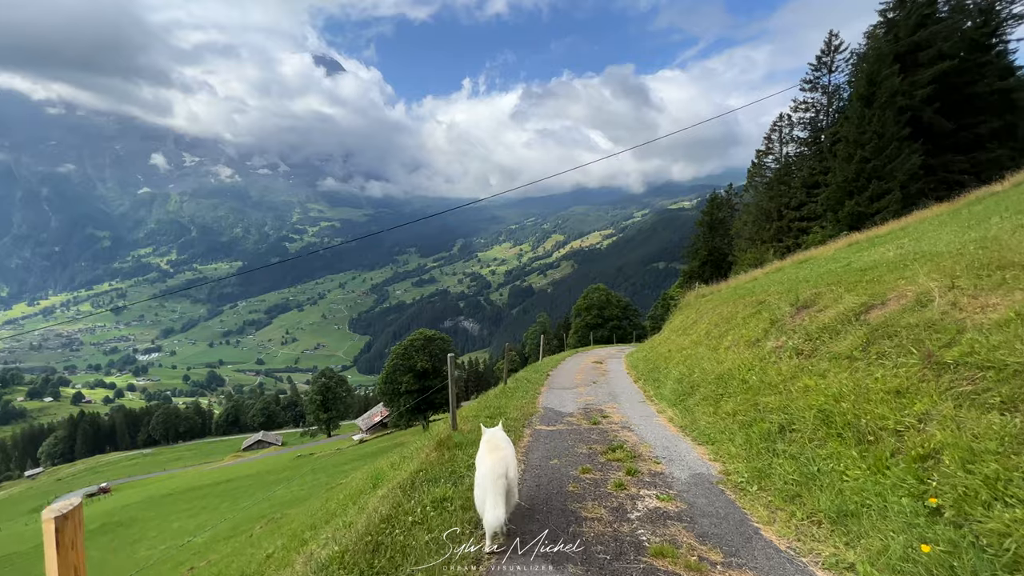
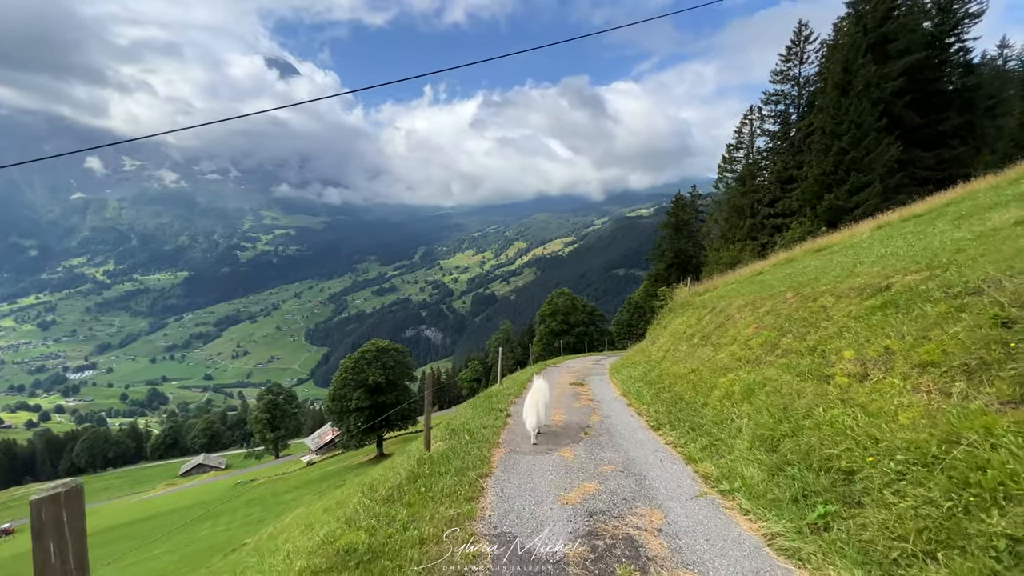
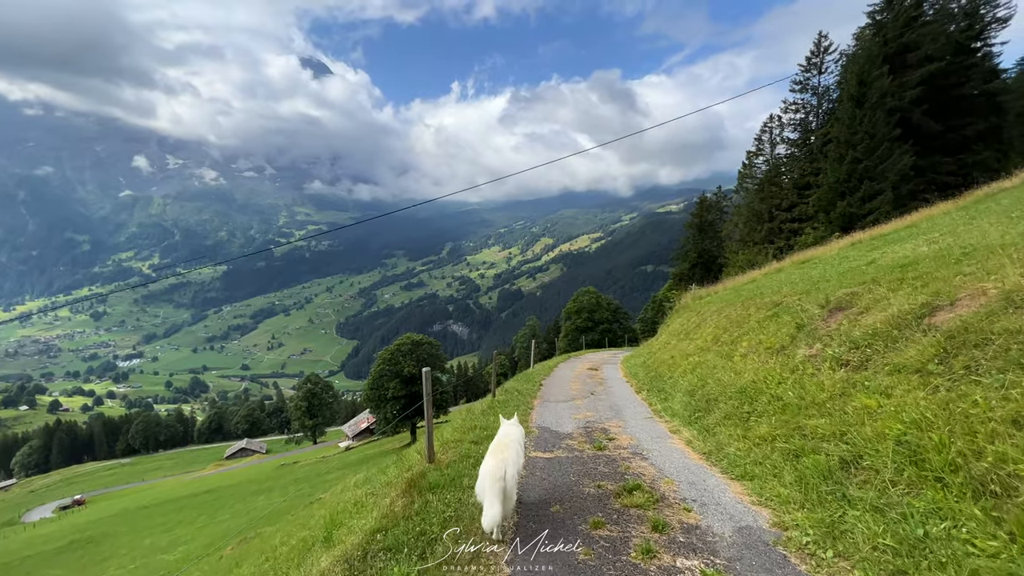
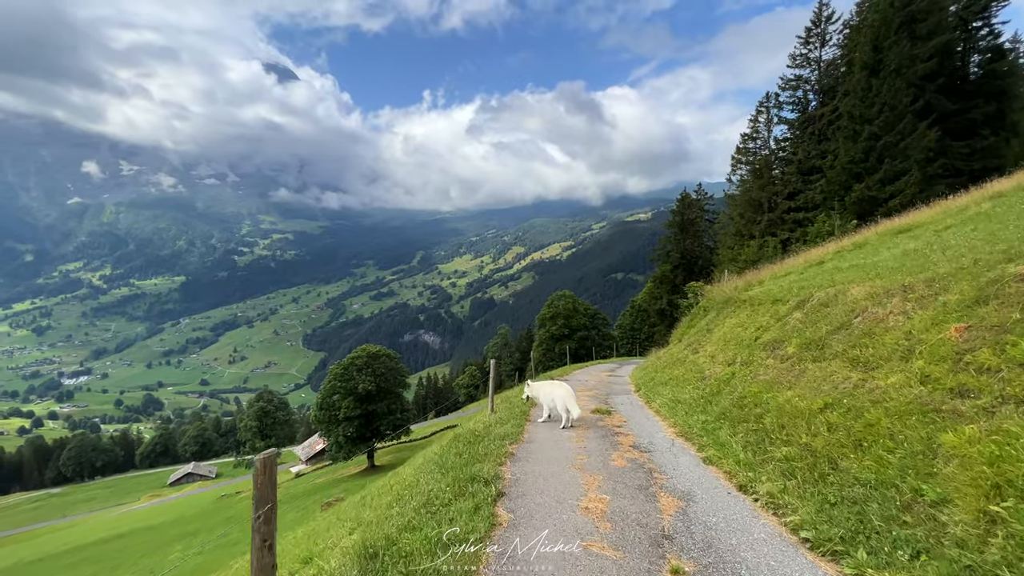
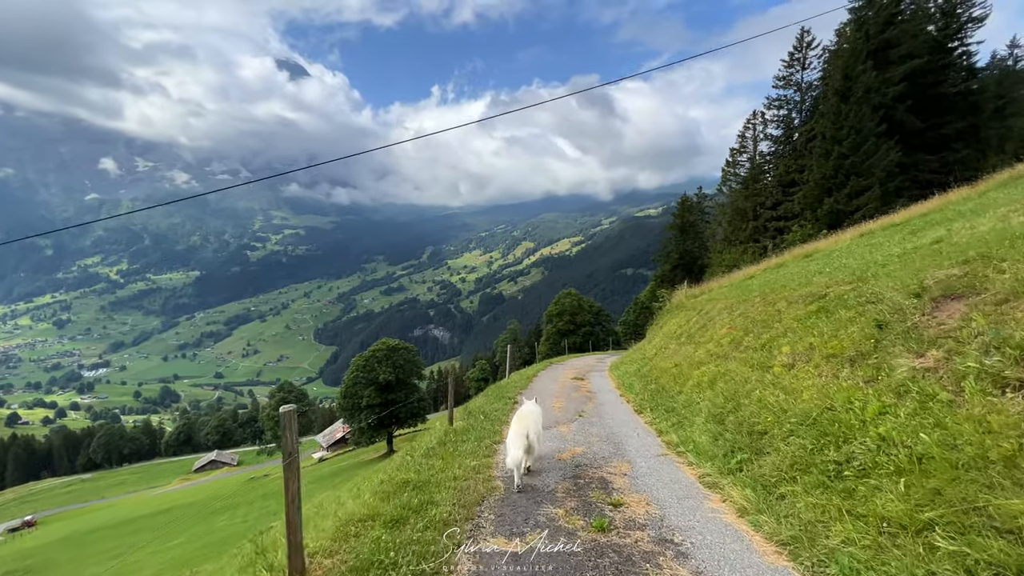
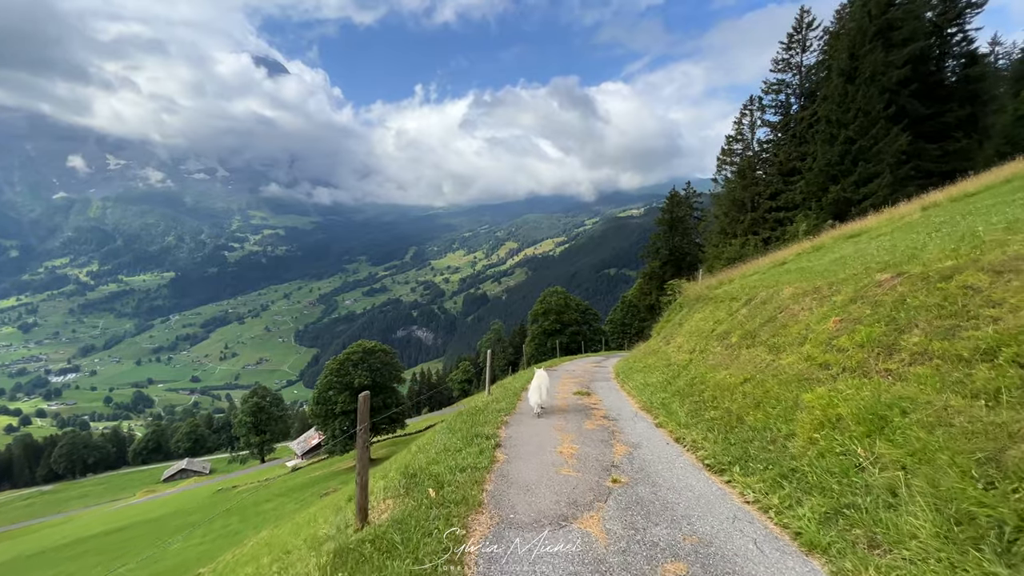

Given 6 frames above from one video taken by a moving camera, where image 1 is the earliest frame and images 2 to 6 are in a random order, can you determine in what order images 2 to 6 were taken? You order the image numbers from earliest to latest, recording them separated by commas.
3, 5, 2, 6, 4
